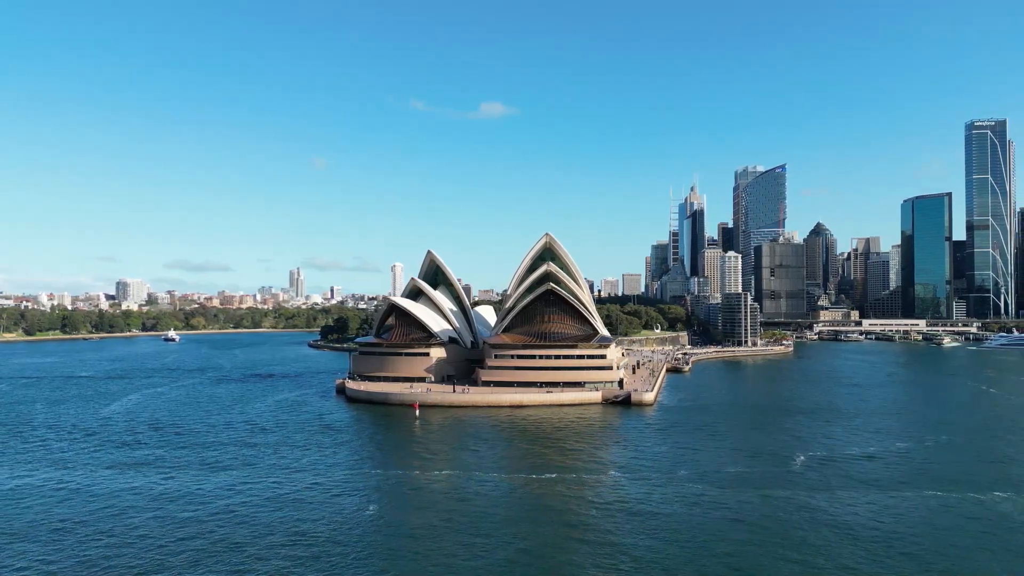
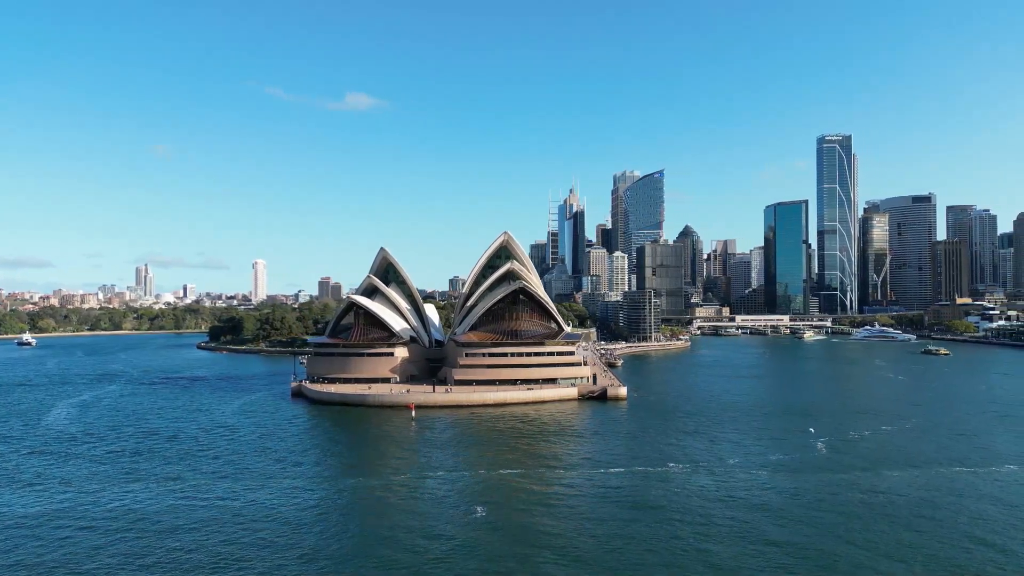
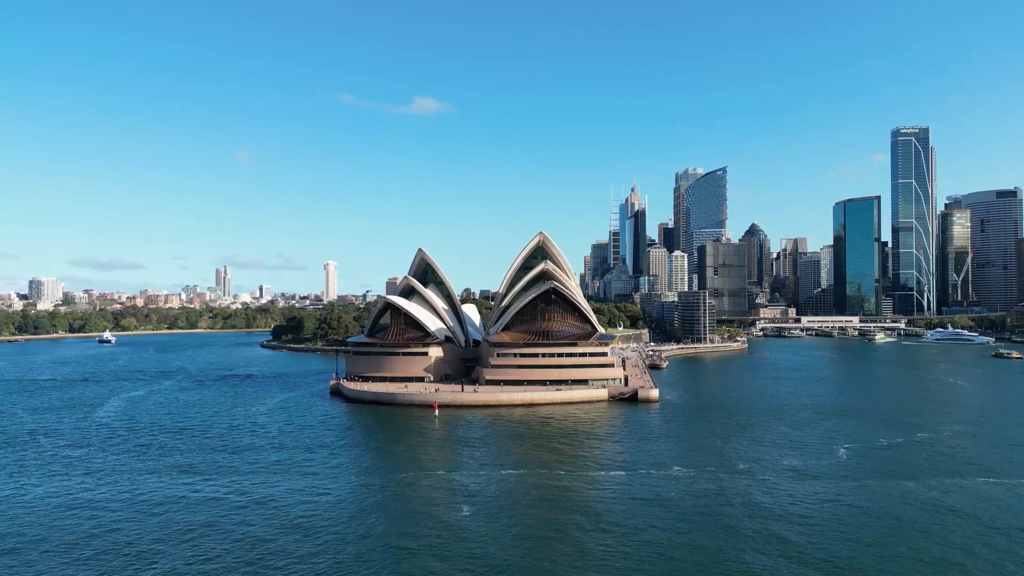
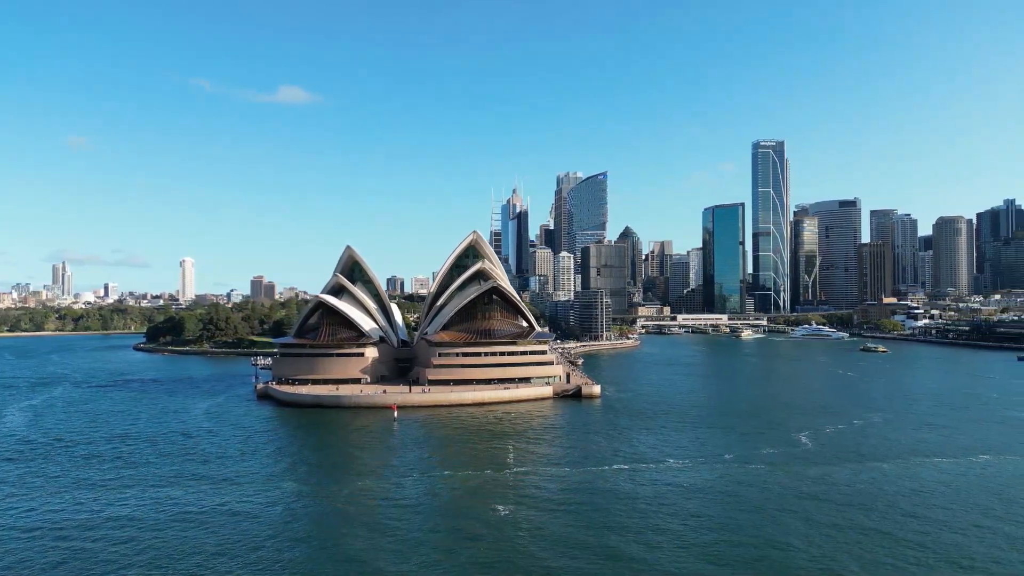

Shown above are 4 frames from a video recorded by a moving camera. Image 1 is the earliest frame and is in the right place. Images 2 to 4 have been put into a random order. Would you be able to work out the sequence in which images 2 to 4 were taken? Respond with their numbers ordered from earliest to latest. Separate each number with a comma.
3, 2, 4
